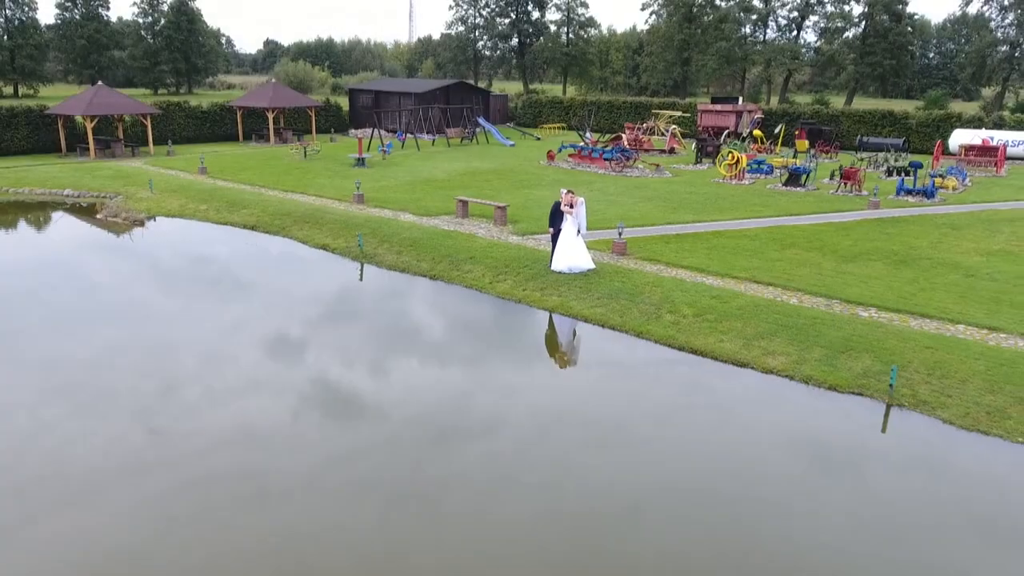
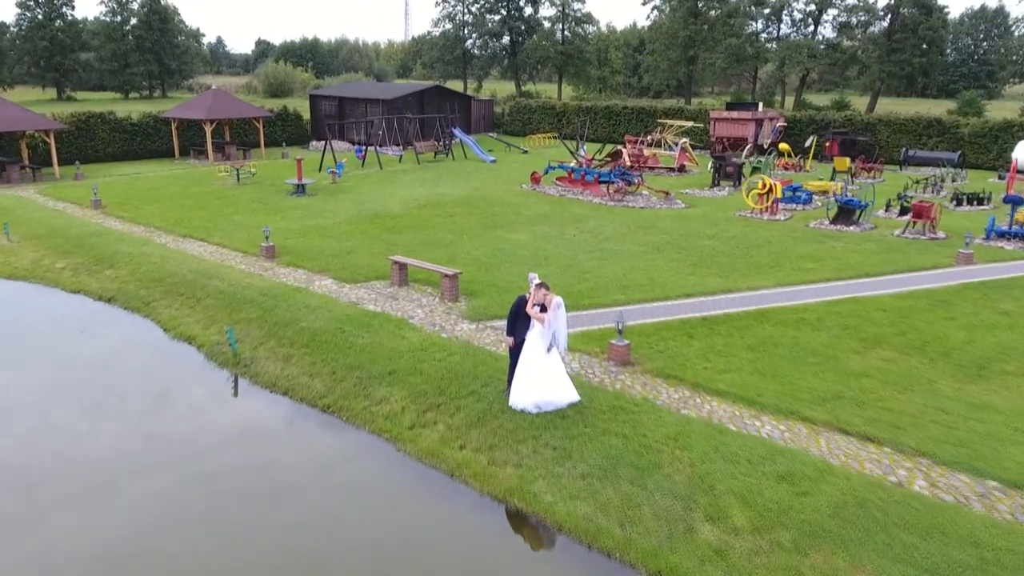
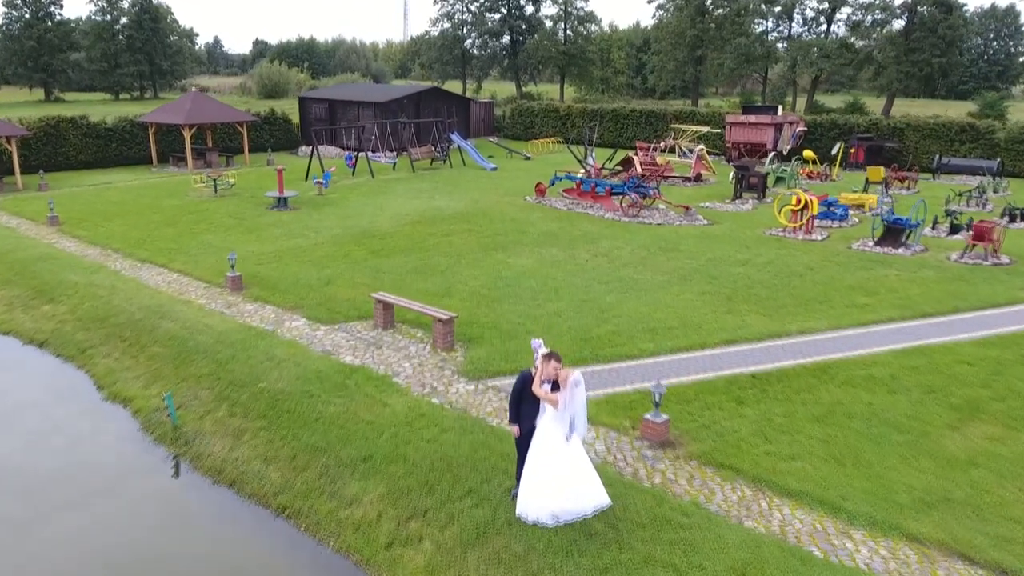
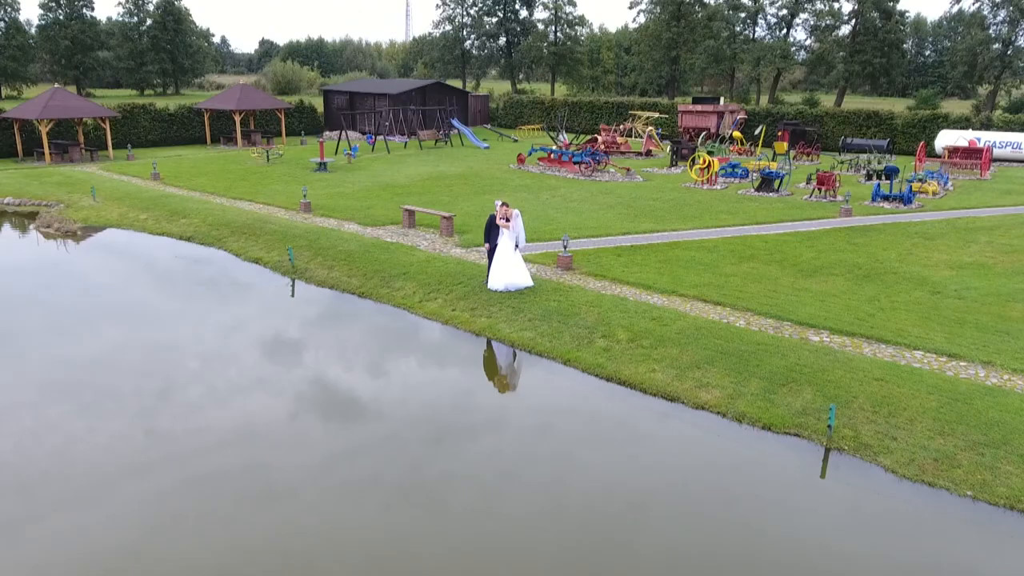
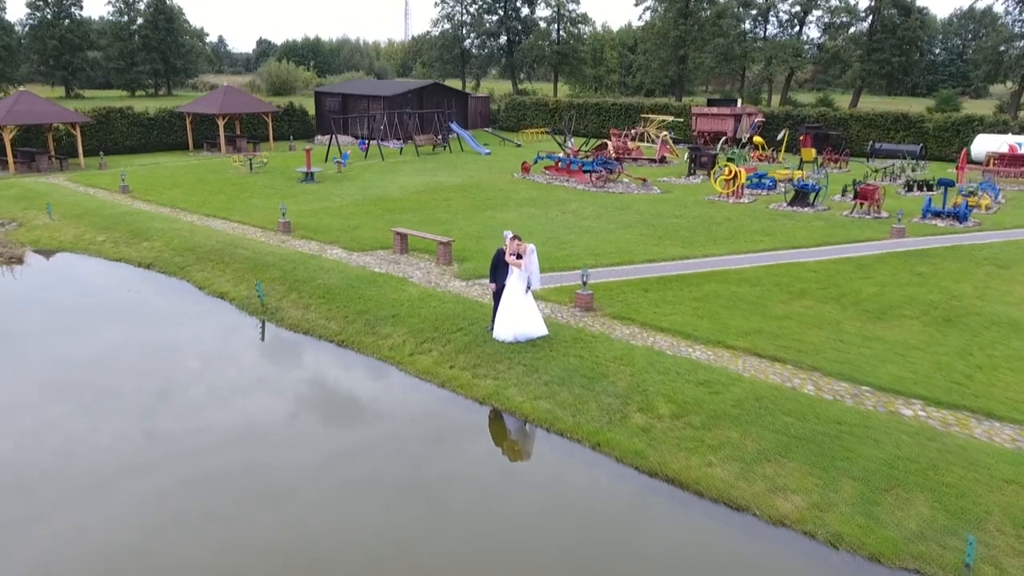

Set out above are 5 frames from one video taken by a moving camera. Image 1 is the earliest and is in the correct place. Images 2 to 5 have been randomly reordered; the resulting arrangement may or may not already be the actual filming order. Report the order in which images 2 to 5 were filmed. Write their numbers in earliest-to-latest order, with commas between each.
4, 5, 2, 3
